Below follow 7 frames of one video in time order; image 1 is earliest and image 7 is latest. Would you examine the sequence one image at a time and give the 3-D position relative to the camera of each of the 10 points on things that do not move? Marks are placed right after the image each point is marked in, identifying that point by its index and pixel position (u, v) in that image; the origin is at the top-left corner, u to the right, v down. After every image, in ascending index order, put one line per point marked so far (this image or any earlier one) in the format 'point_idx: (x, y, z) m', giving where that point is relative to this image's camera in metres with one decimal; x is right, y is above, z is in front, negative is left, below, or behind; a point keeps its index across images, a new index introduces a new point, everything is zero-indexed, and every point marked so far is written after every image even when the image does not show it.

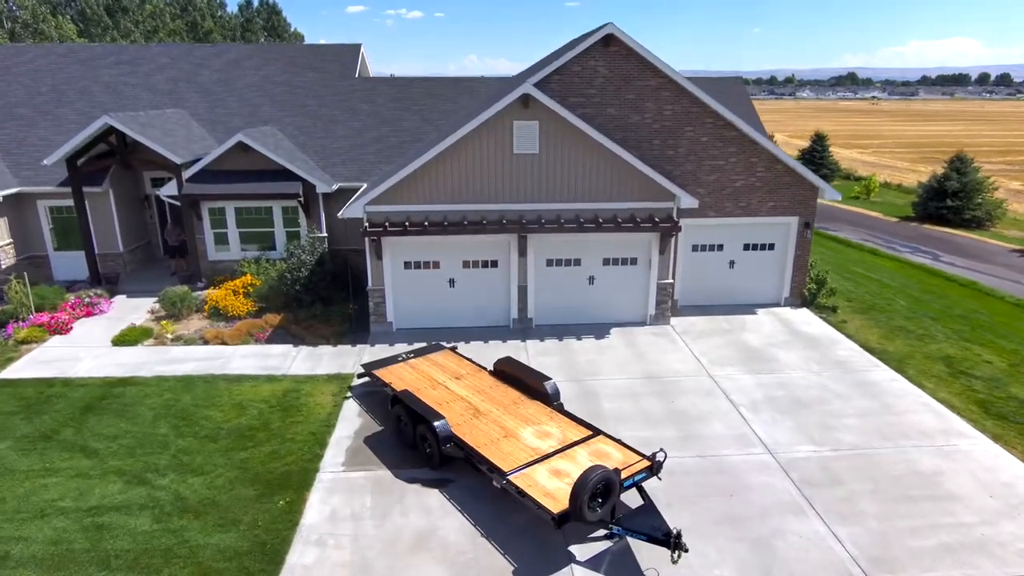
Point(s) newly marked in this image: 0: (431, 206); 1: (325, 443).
0: (-2.2, +2.2, +17.0) m
1: (-3.7, -3.1, +12.6) m
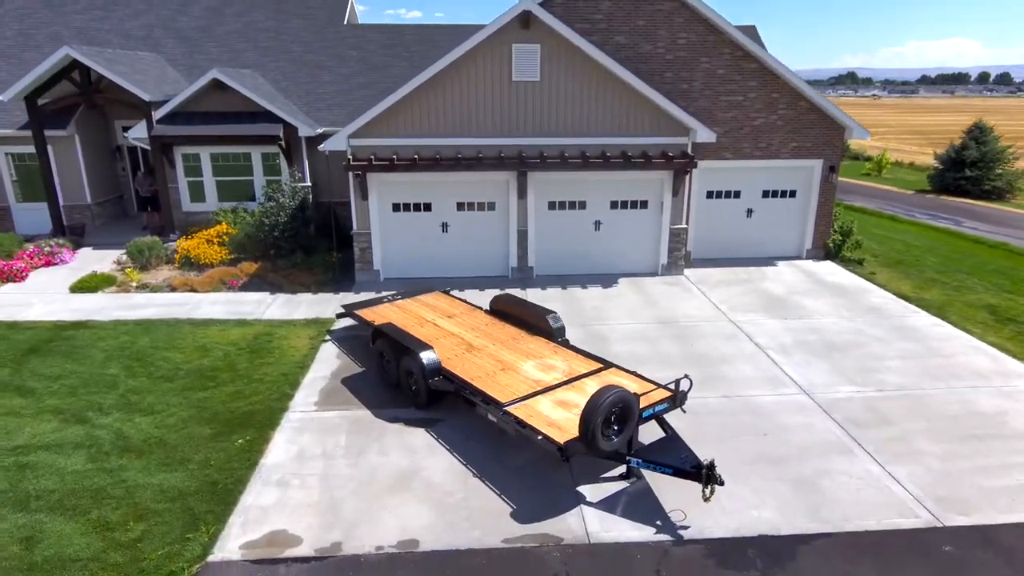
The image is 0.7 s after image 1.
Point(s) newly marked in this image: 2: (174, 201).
0: (-2.2, +3.6, +15.4) m
1: (-3.8, -1.6, +11.0) m
2: (-10.2, +2.6, +19.1) m
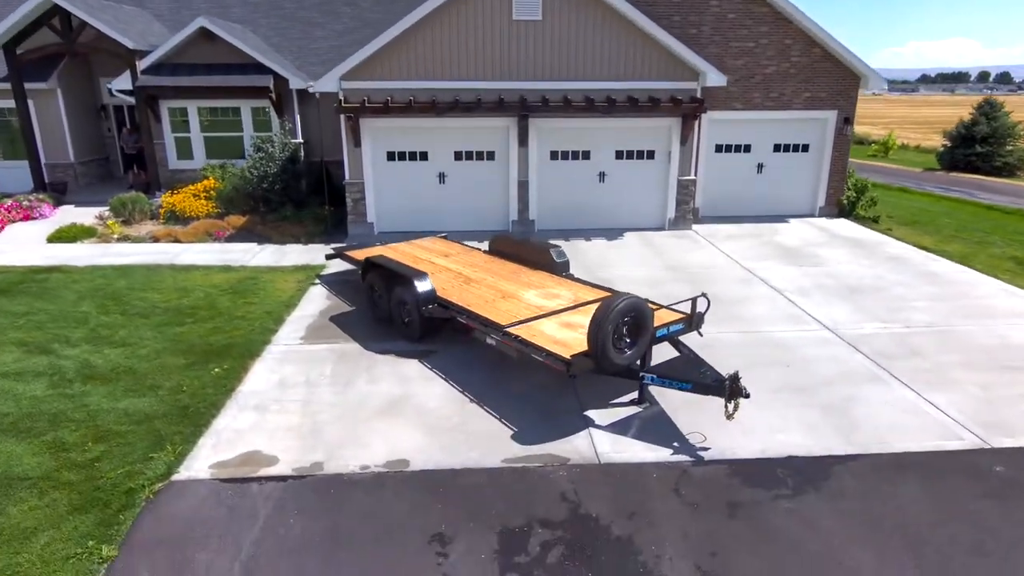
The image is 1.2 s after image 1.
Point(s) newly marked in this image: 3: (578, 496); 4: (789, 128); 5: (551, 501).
0: (-2.2, +4.8, +14.7) m
1: (-3.8, -0.5, +10.3) m
2: (-10.2, +3.8, +18.3) m
3: (+0.6, -2.0, +6.0) m
4: (+7.4, +4.3, +16.9) m
5: (+0.4, -2.0, +6.0) m
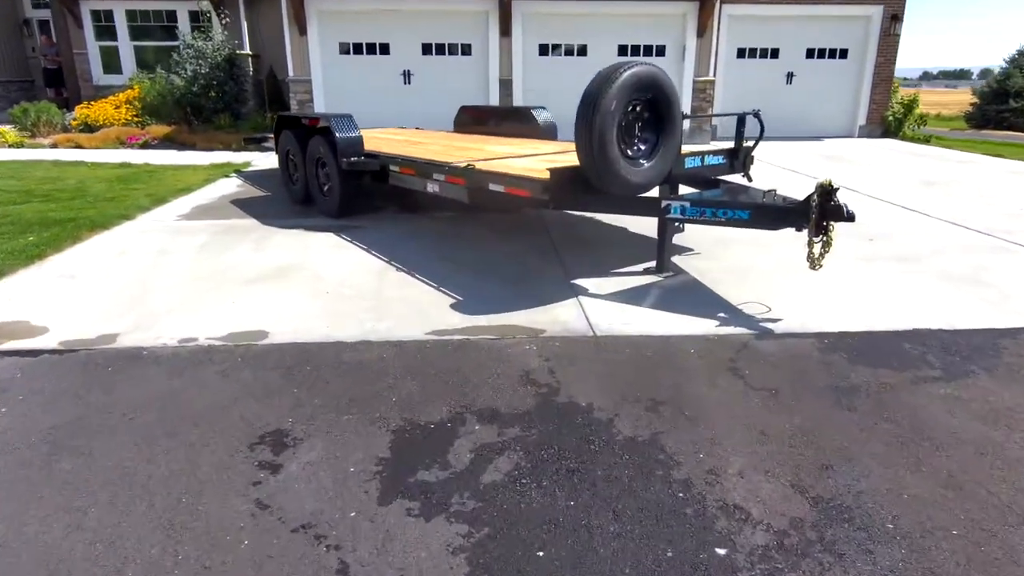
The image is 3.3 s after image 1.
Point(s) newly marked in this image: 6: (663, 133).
0: (-2.6, +6.3, +11.9) m
1: (-4.2, +1.0, +7.5) m
2: (-10.6, +5.4, +15.6) m
3: (+0.2, -0.5, +3.3) m
4: (+7.0, +5.8, +14.1) m
5: (0.0, -0.5, +3.2) m
6: (+1.1, +1.0, +4.3) m
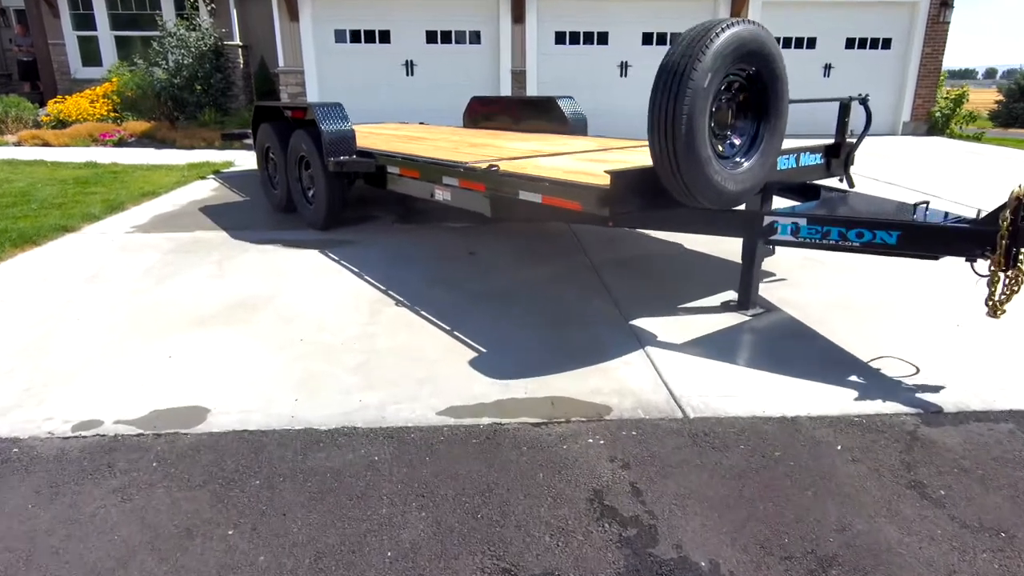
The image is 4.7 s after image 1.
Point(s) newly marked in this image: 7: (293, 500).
0: (-2.4, +6.1, +10.7) m
1: (-3.9, +0.8, +6.4) m
2: (-10.3, +5.1, +14.4) m
3: (+0.4, -0.7, +2.1) m
4: (+7.3, +5.6, +12.9) m
5: (+0.2, -0.7, +2.0) m
6: (+1.3, +0.8, +3.1) m
7: (-0.7, -0.7, +2.1) m
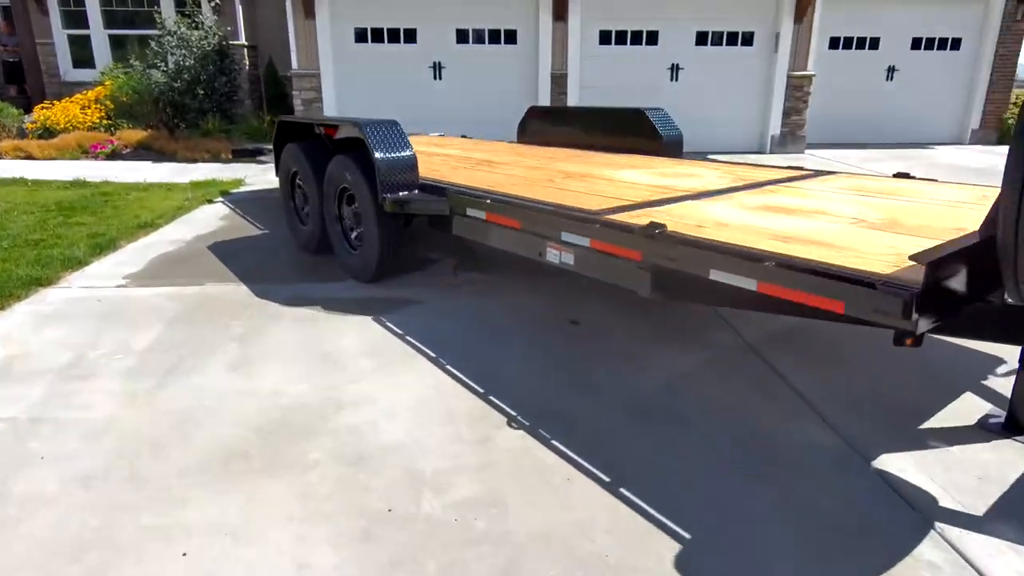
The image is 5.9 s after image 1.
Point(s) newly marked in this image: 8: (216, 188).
0: (-1.7, +5.6, +9.5) m
1: (-3.3, +0.3, +5.1) m
2: (-9.7, +4.7, +13.2) m
3: (+1.1, -1.2, +0.9) m
4: (+7.9, +5.1, +11.8) m
5: (+0.9, -1.2, +0.8) m
6: (+2.0, +0.3, +1.9) m
7: (0.0, -1.2, +0.9) m
8: (-3.5, +1.2, +7.5) m
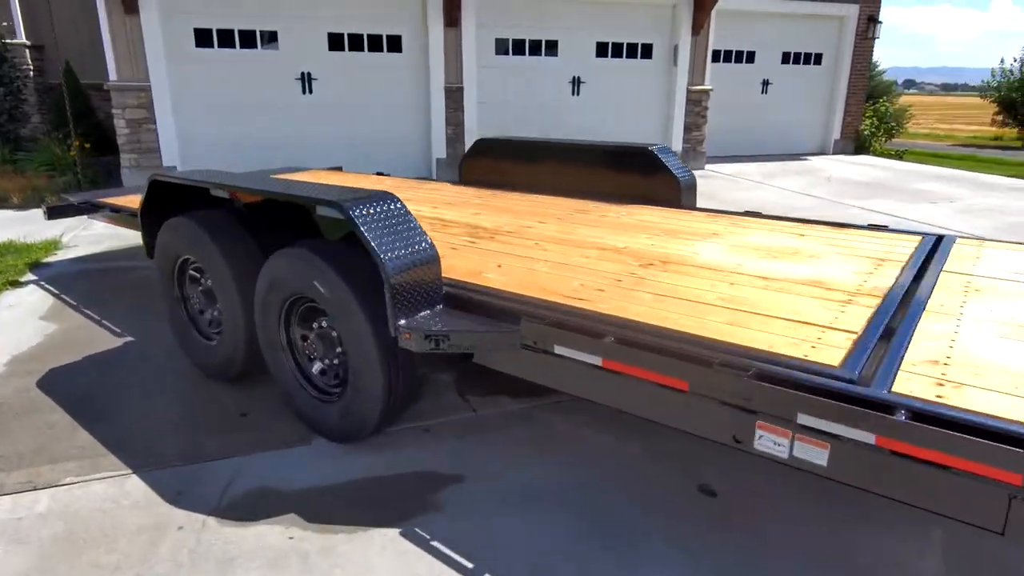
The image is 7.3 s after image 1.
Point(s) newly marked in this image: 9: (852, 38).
0: (-3.1, +4.8, +7.6) m
1: (-3.1, -0.6, +3.0) m
2: (-11.7, +3.2, +9.1) m
3: (+2.3, -1.7, 0.0) m
4: (+5.6, +5.0, +12.2) m
5: (+2.1, -1.7, -0.1) m
6: (+2.7, -0.2, +1.2) m
7: (+1.2, -1.8, -0.3) m
8: (-4.0, +0.2, +5.2) m
9: (+6.7, +4.9, +12.4) m
